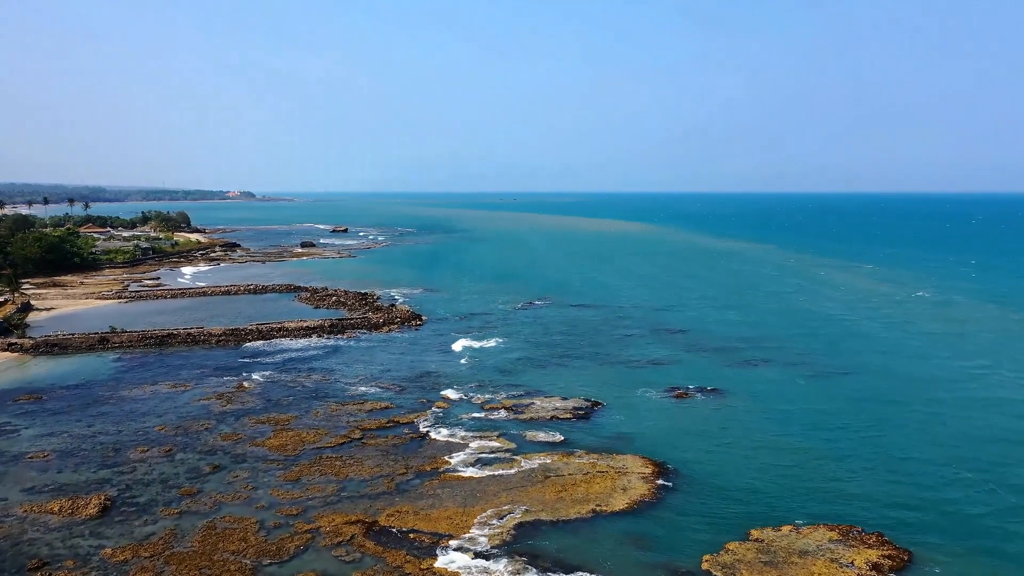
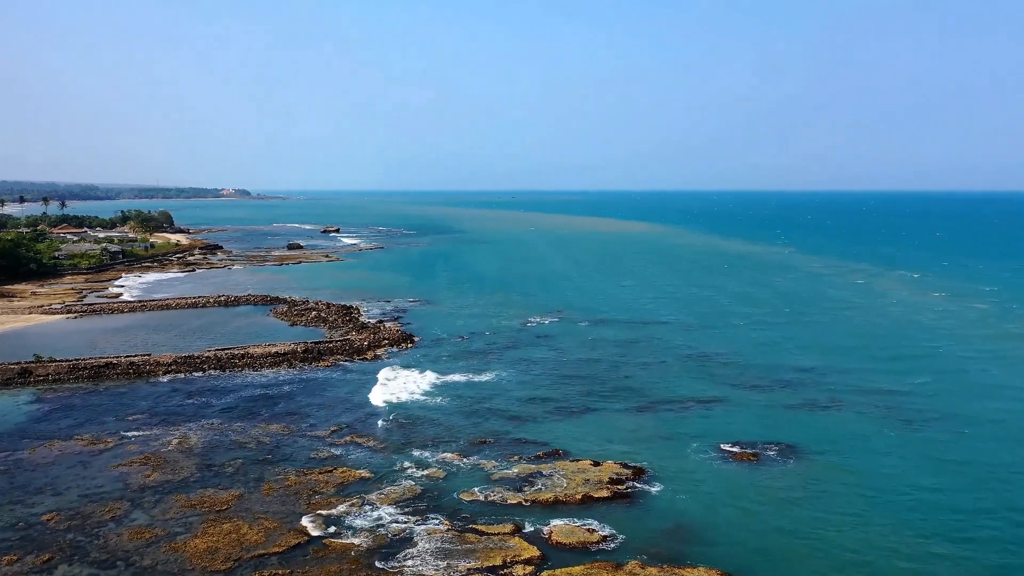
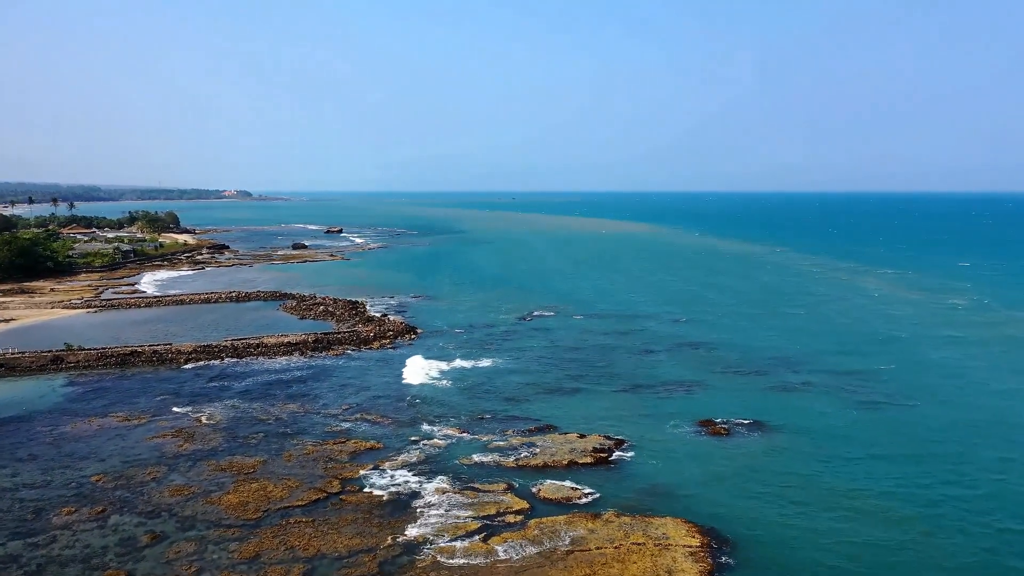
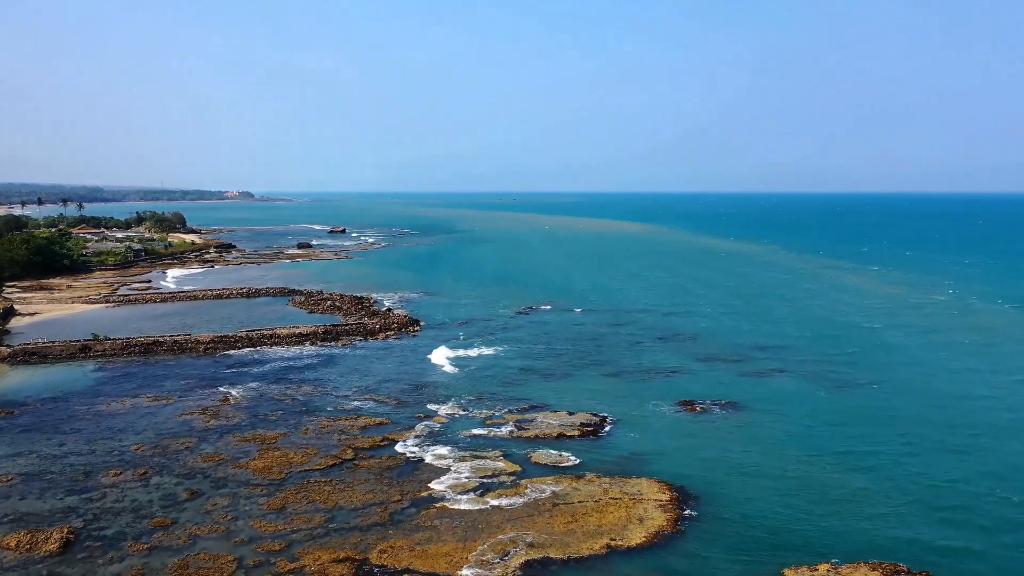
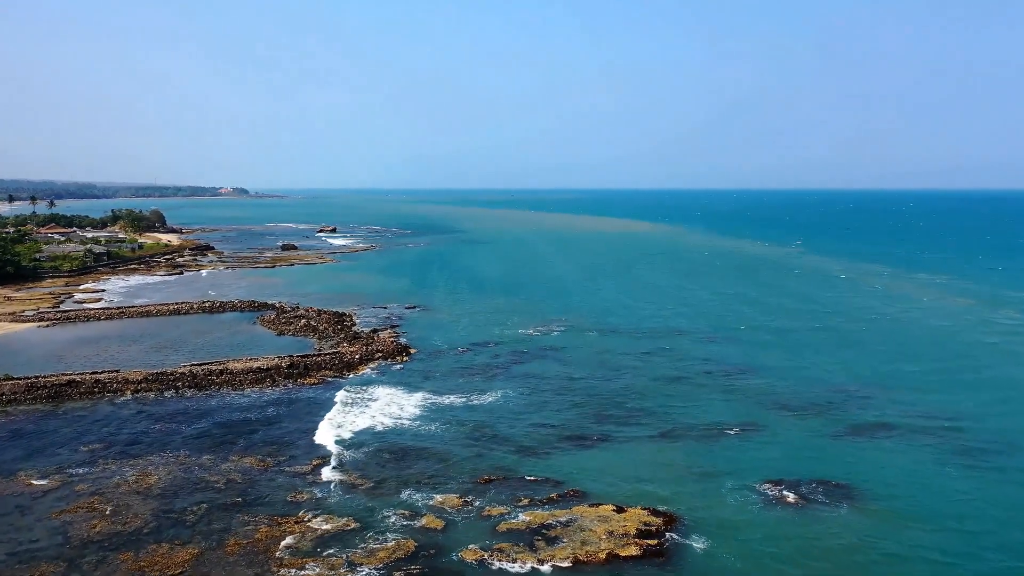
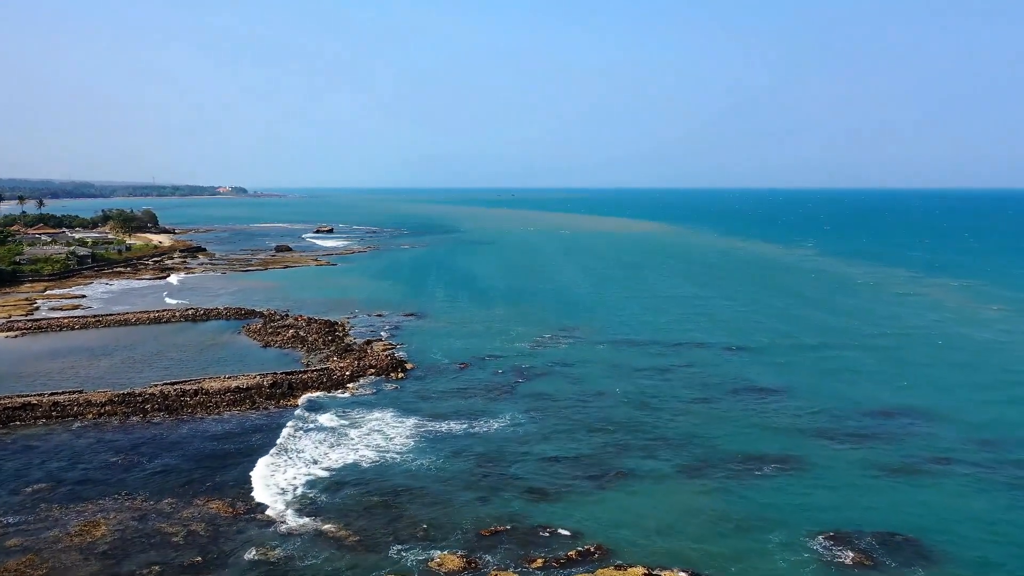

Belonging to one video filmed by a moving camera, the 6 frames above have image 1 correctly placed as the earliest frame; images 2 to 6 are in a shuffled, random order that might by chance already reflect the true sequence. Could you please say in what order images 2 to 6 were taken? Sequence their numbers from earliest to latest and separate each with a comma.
4, 3, 2, 5, 6
